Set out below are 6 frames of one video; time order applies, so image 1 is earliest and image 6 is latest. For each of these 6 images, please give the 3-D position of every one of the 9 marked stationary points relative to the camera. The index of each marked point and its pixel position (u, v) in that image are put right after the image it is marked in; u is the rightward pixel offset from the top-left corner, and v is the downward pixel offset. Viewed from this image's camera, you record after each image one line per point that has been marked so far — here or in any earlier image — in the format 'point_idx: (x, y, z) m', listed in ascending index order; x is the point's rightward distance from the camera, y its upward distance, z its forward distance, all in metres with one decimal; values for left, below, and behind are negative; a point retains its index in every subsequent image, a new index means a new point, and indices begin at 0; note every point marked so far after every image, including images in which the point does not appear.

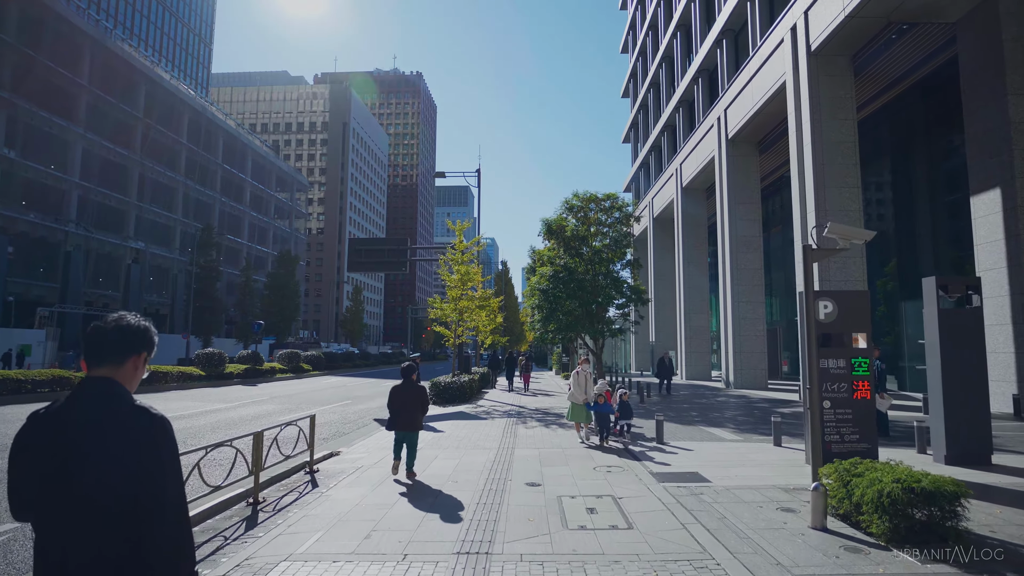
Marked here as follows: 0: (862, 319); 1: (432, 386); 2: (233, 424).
0: (+5.2, -0.5, +8.6) m
1: (-2.7, -3.4, +20.0) m
2: (-7.6, -3.6, +15.6) m
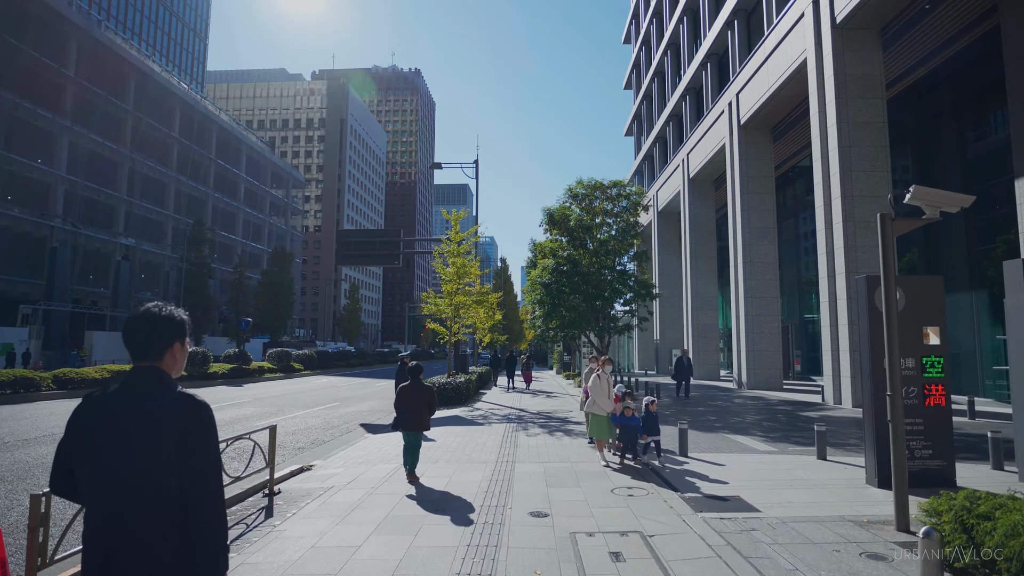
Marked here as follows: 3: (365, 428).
0: (+5.2, -0.3, +7.2) m
1: (-2.7, -3.1, +18.5) m
2: (-7.6, -3.4, +14.1) m
3: (-3.7, -3.5, +14.6) m
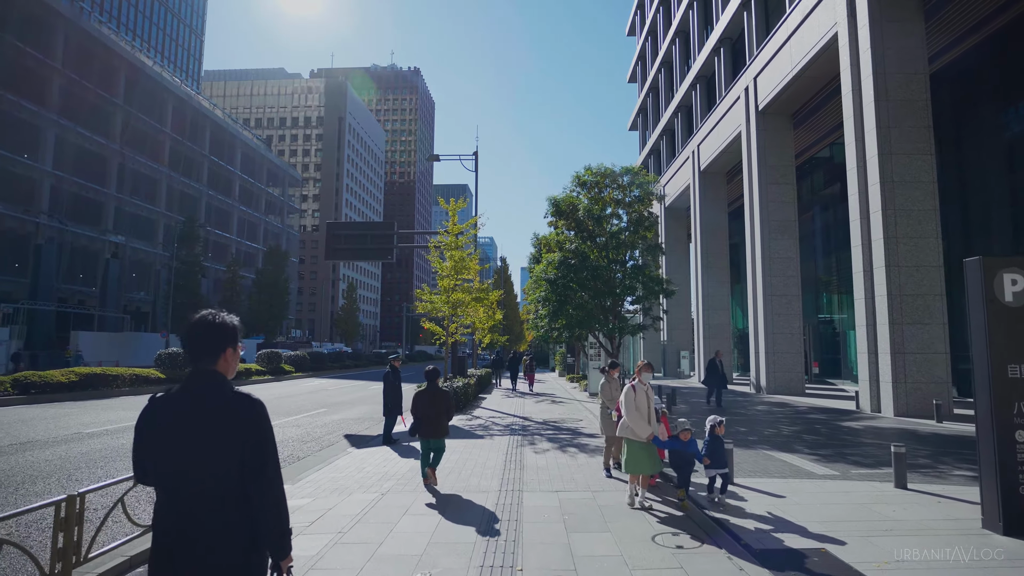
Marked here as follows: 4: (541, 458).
0: (+5.3, -0.1, +5.5) m
1: (-2.7, -3.0, +16.8) m
2: (-7.5, -3.3, +12.4) m
3: (-3.6, -3.4, +12.9) m
4: (+0.5, -2.8, +9.7) m
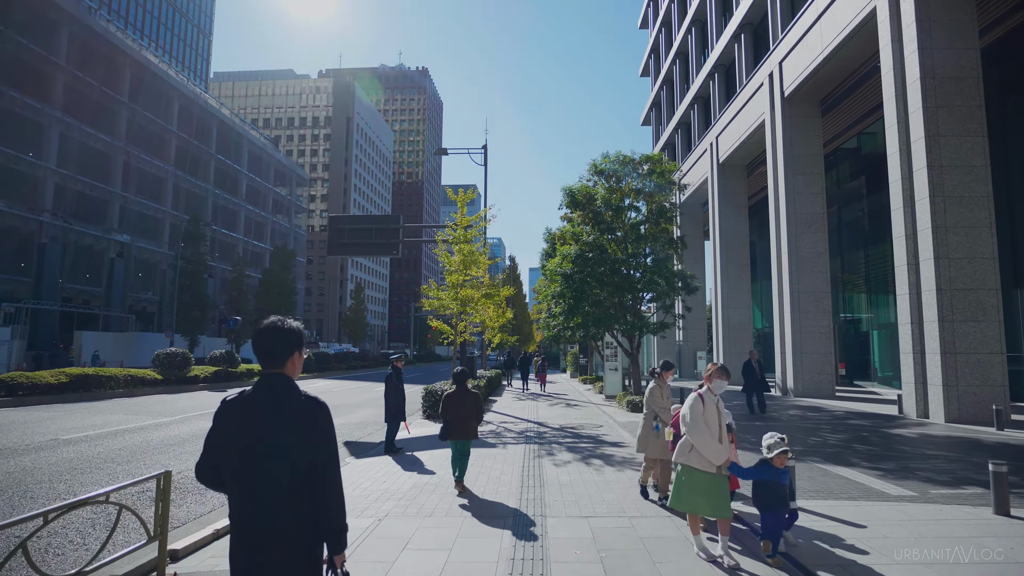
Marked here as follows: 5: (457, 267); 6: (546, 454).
0: (+5.5, 0.0, +4.3) m
1: (-2.3, -2.9, +15.7) m
2: (-7.2, -3.1, +11.3) m
3: (-3.3, -3.3, +11.8) m
4: (+0.7, -2.7, +8.5) m
5: (-1.9, +0.7, +19.9) m
6: (+0.5, -2.8, +9.7) m
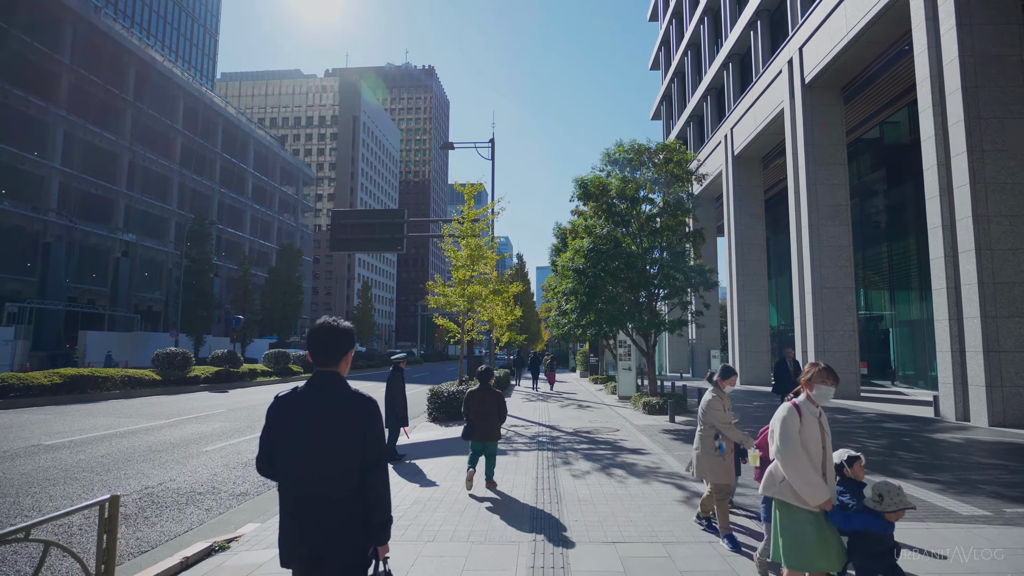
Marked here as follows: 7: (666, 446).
0: (+5.6, +0.1, +3.4) m
1: (-2.1, -2.8, +14.9) m
2: (-7.0, -3.1, +10.6) m
3: (-3.1, -3.2, +11.0) m
4: (+0.9, -2.6, +7.7) m
5: (-1.6, +0.8, +19.1) m
6: (+0.7, -2.7, +8.9) m
7: (+2.8, -2.8, +10.3) m
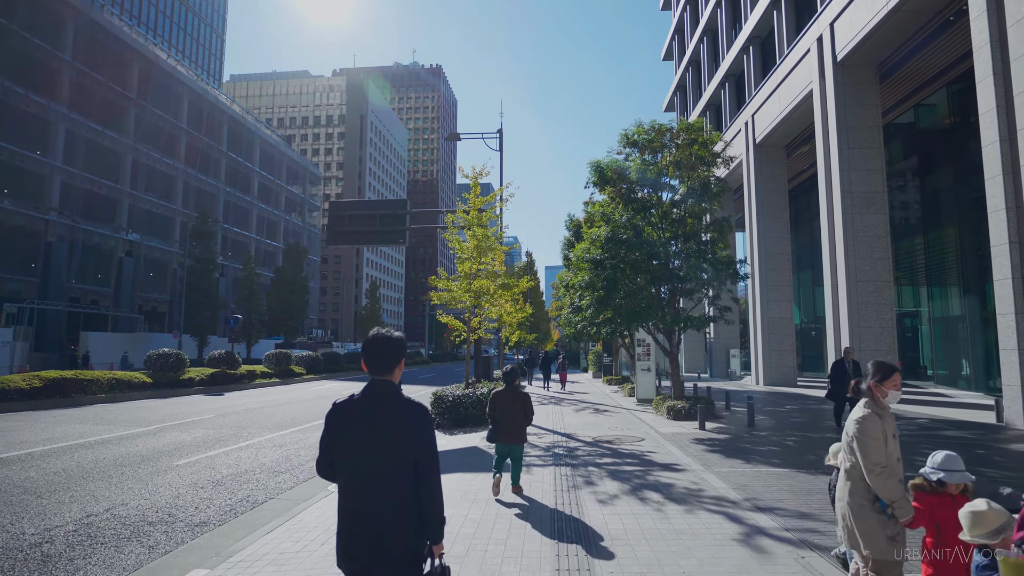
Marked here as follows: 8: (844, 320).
0: (+5.7, +0.3, +1.9) m
1: (-1.8, -2.6, +13.6) m
2: (-6.8, -2.9, +9.3) m
3: (-2.9, -3.0, +9.7) m
4: (+1.1, -2.4, +6.3) m
5: (-1.3, +1.0, +17.7) m
6: (+0.9, -2.5, +7.5) m
7: (+3.0, -2.7, +8.9) m
8: (+11.1, -1.1, +19.3) m
